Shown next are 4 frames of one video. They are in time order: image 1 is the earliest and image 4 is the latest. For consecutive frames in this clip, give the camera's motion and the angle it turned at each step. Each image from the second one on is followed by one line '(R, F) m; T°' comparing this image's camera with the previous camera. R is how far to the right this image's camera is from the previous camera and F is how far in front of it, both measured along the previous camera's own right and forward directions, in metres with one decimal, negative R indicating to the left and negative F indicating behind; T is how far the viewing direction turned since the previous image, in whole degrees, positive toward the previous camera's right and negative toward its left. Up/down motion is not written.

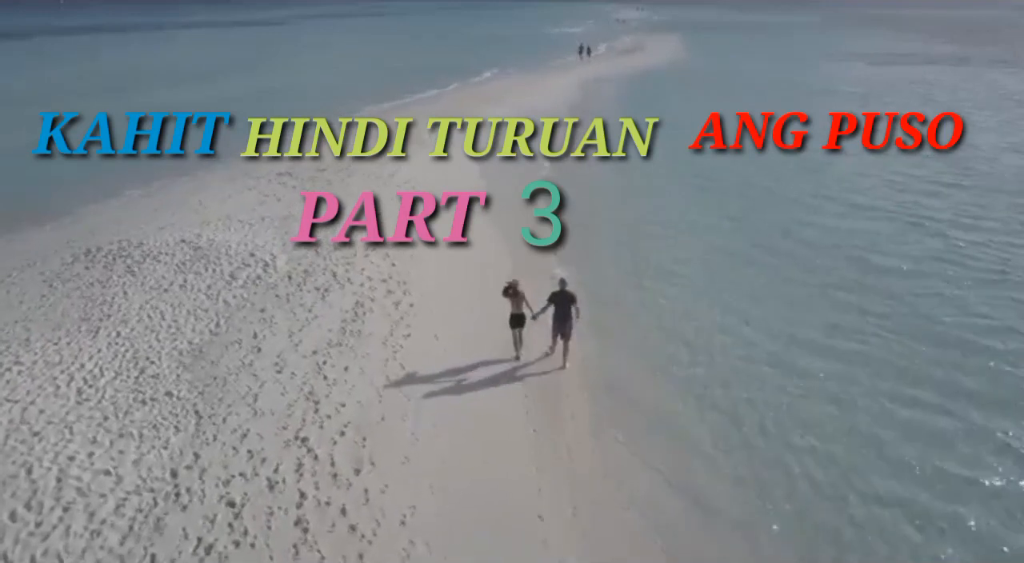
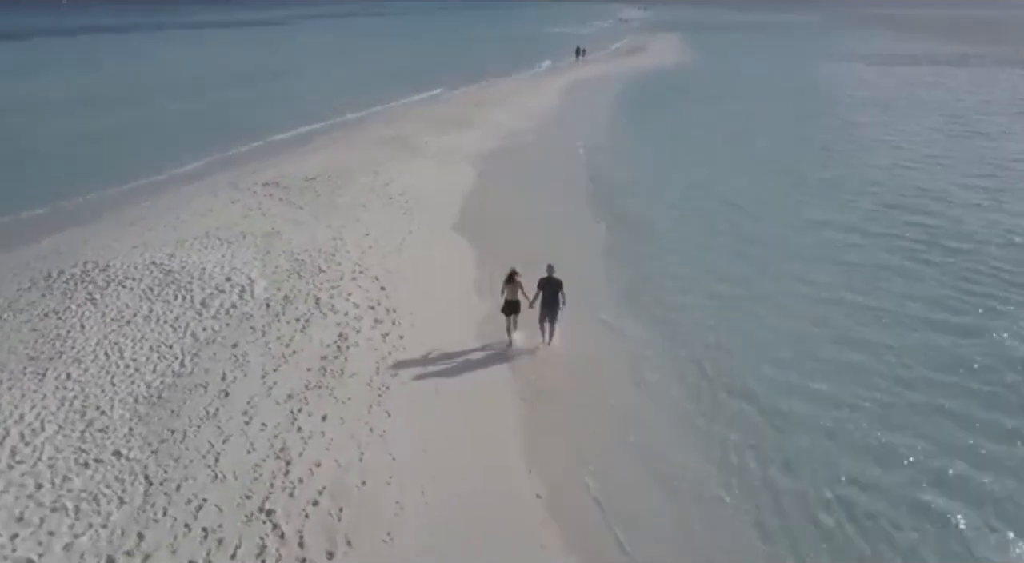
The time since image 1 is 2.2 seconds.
(0.0, +0.8) m; 0°
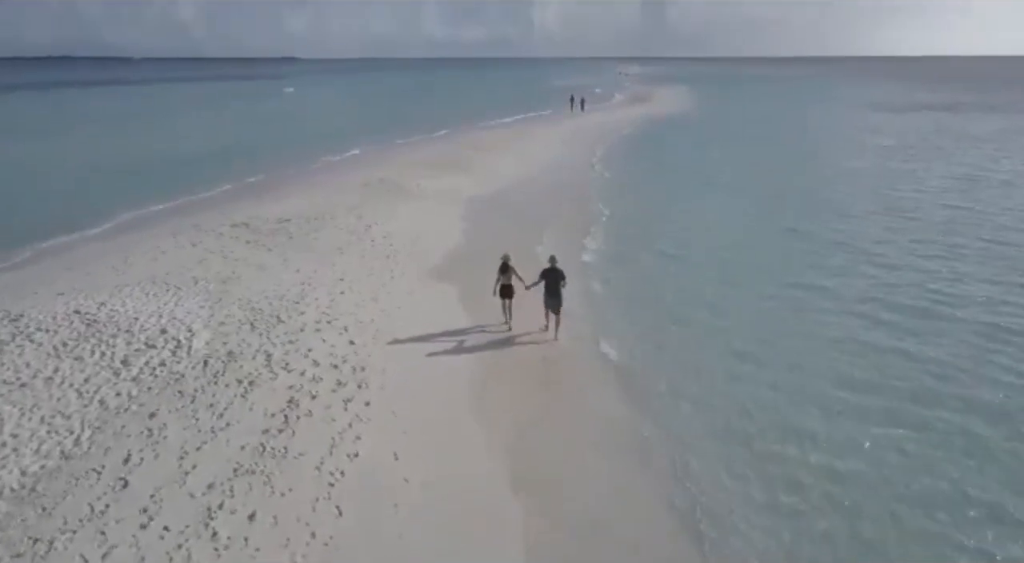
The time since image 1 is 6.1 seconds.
(+0.1, +1.5) m; 0°
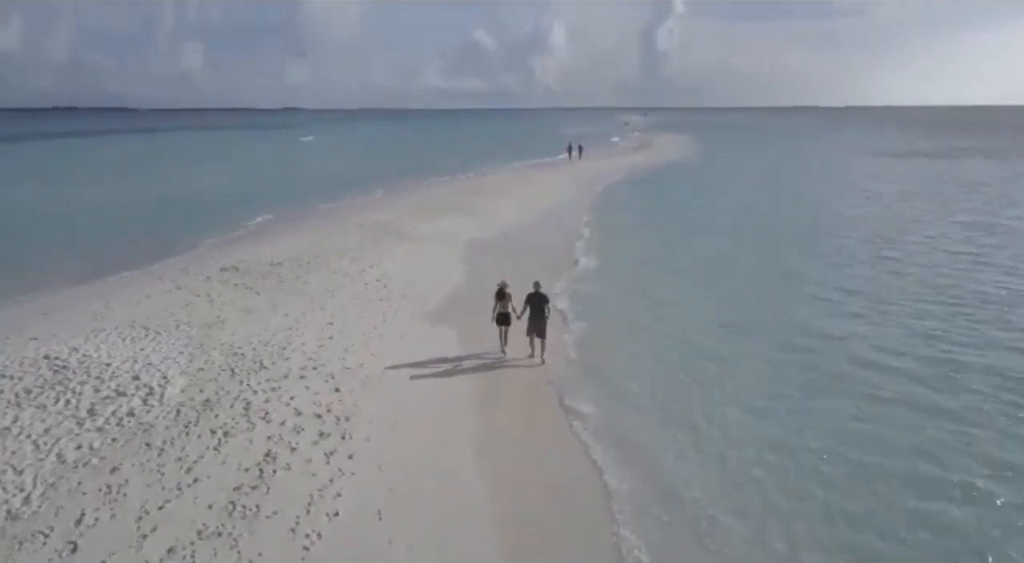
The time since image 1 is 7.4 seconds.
(0.0, +0.4) m; 0°
